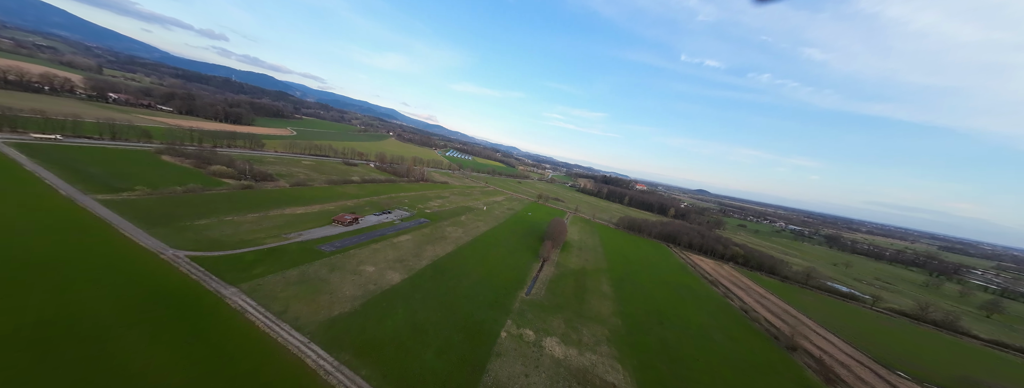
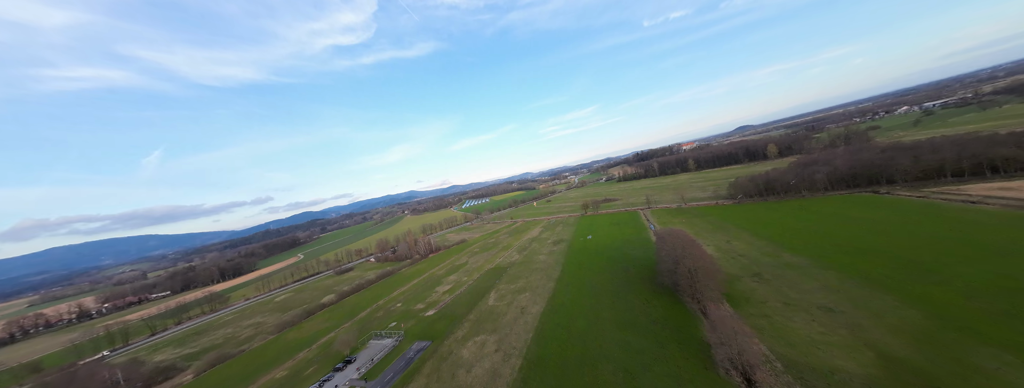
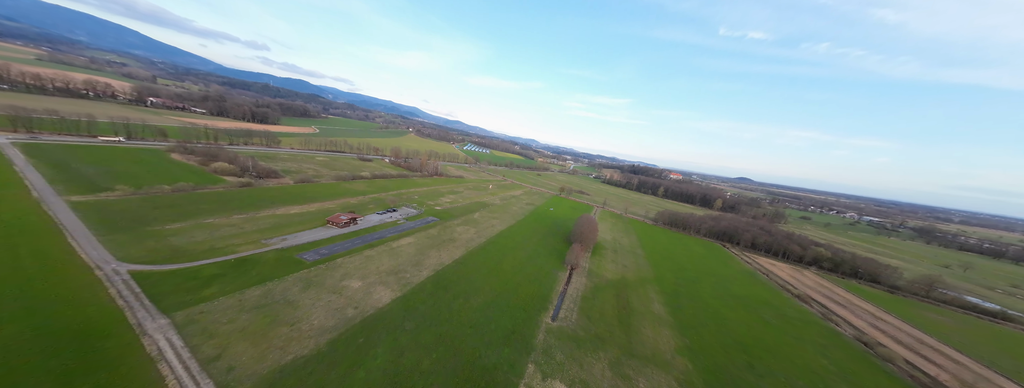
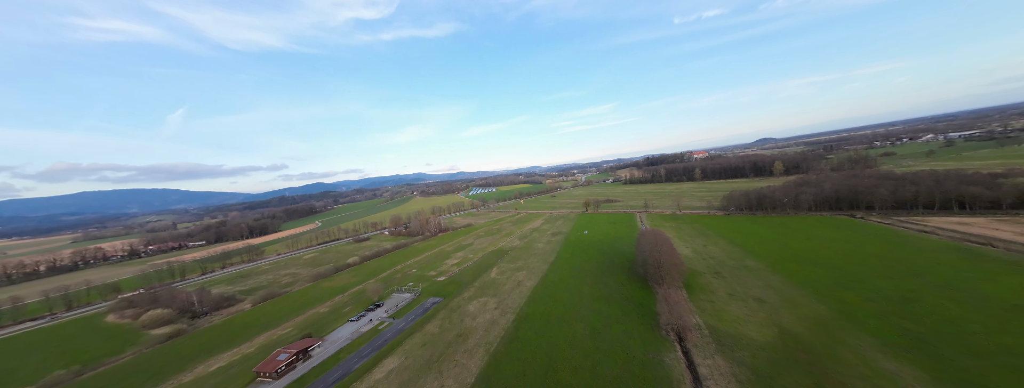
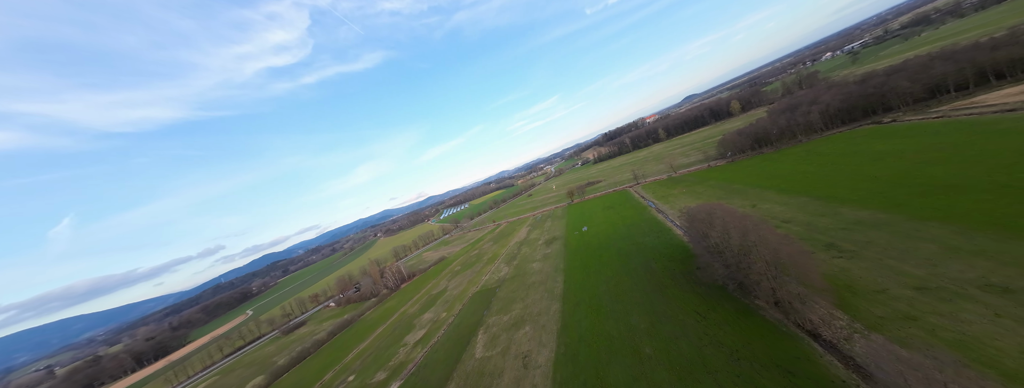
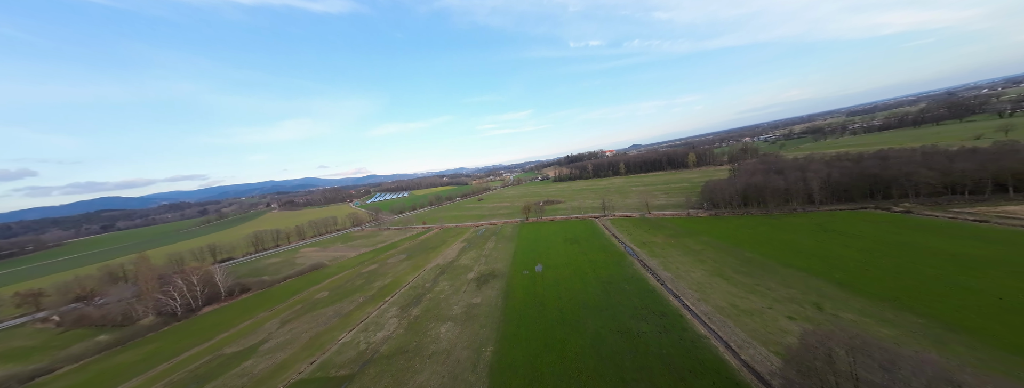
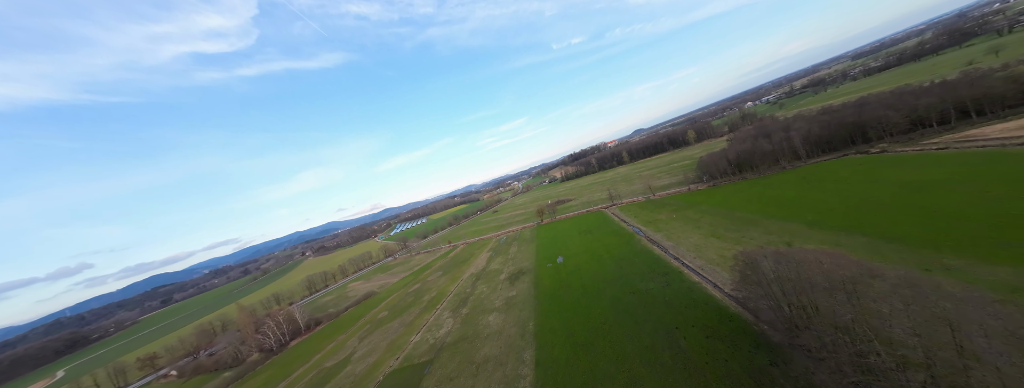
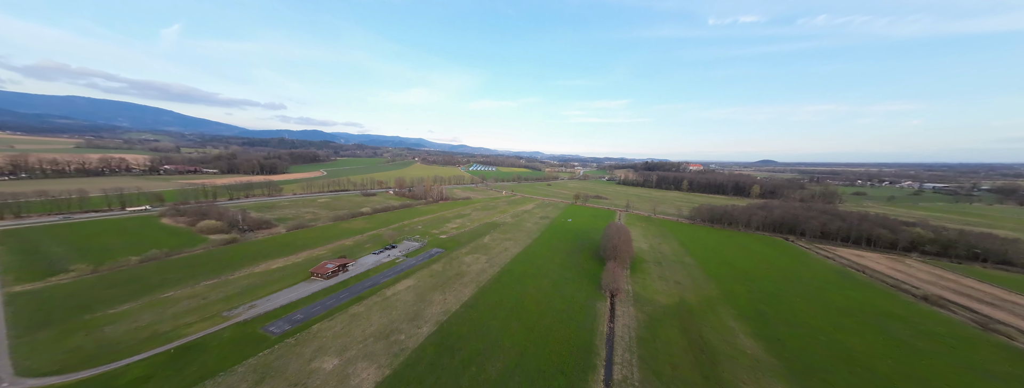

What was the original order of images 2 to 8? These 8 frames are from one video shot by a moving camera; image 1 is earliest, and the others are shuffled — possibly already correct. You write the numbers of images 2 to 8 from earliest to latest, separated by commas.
3, 8, 4, 2, 5, 7, 6
